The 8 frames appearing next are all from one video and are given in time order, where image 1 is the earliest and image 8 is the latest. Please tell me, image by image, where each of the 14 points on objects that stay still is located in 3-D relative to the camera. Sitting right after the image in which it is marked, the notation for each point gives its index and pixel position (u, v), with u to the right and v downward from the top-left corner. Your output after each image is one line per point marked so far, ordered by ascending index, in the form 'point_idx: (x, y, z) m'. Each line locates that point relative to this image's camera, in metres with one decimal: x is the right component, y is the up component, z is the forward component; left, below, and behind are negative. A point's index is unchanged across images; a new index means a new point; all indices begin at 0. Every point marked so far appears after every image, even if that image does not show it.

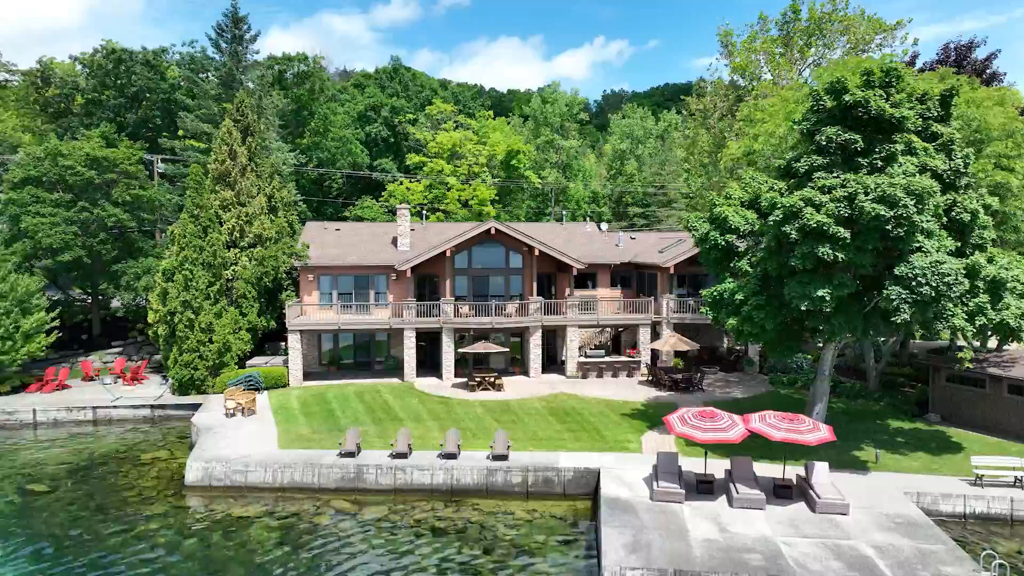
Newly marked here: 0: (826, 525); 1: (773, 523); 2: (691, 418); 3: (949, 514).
0: (+9.0, -6.8, +17.7) m
1: (+7.6, -6.8, +17.9) m
2: (+5.7, -4.2, +19.5) m
3: (+14.1, -7.3, +19.8) m
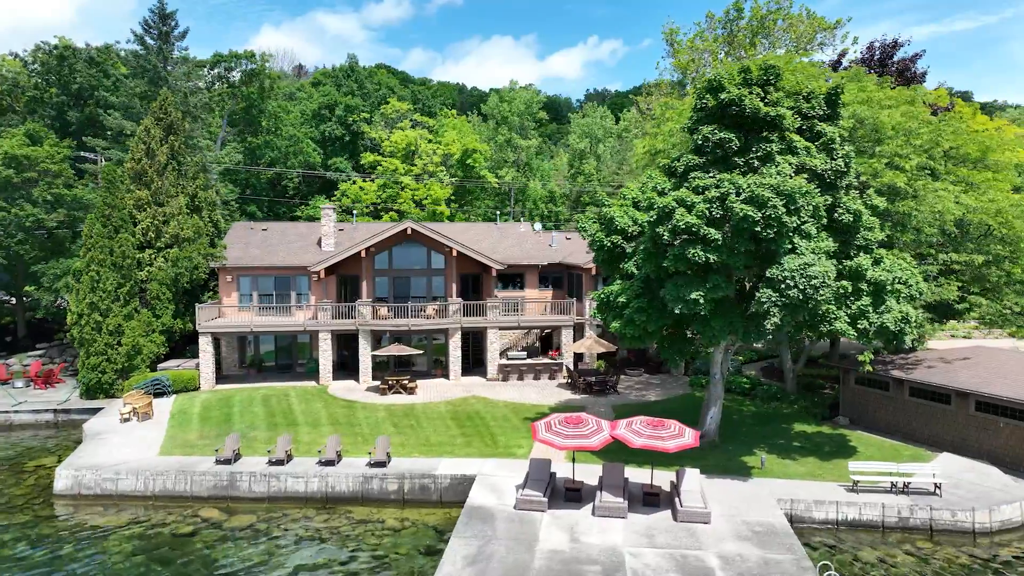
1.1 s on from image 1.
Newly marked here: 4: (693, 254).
0: (+4.7, -6.9, +17.3) m
1: (+3.3, -6.9, +17.4) m
2: (+1.4, -4.3, +19.1) m
3: (+9.8, -7.4, +19.5) m
4: (+5.7, +1.1, +19.4) m
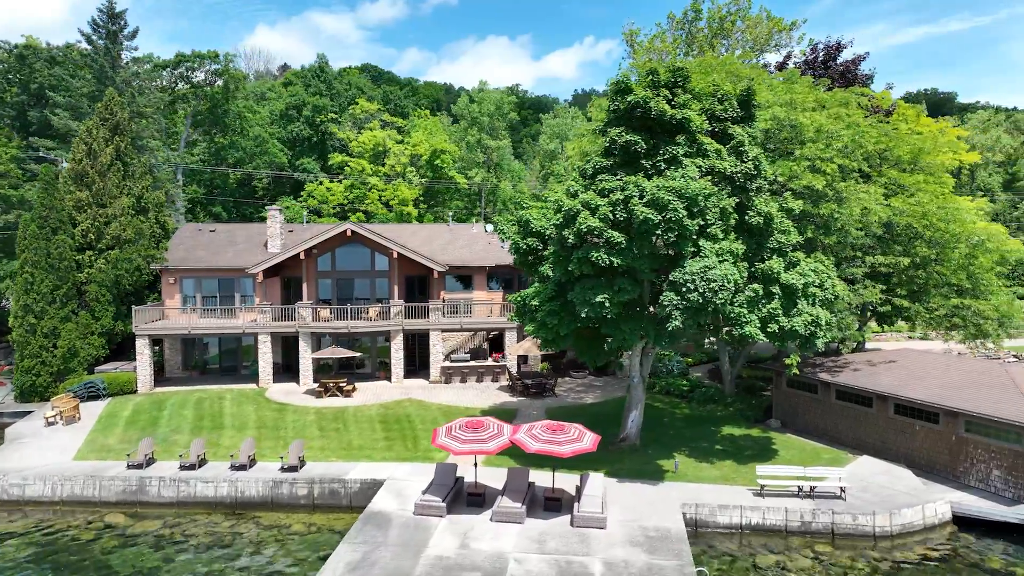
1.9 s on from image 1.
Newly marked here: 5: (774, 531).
0: (+1.7, -7.0, +17.2) m
1: (+0.2, -7.0, +17.3) m
2: (-1.7, -4.4, +18.9) m
3: (+6.7, -7.5, +19.4) m
4: (+2.6, +1.0, +19.3) m
5: (+8.2, -7.6, +19.2) m
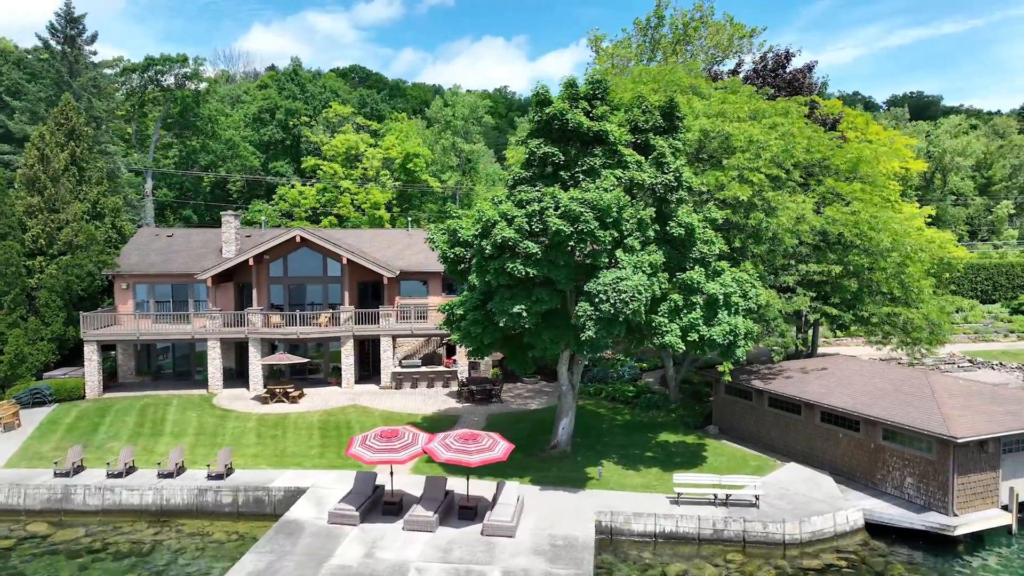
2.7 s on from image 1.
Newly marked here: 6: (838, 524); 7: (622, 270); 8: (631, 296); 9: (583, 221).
0: (-1.0, -7.4, +17.4) m
1: (-2.4, -7.3, +17.5) m
2: (-4.3, -4.7, +19.1) m
3: (+4.0, -7.8, +19.6) m
4: (0.0, +0.7, +19.5) m
5: (+5.5, -7.9, +19.5) m
6: (+10.4, -7.5, +19.7) m
7: (+3.5, +0.6, +19.5) m
8: (+3.7, -0.2, +18.9) m
9: (+2.2, +2.1, +19.1) m
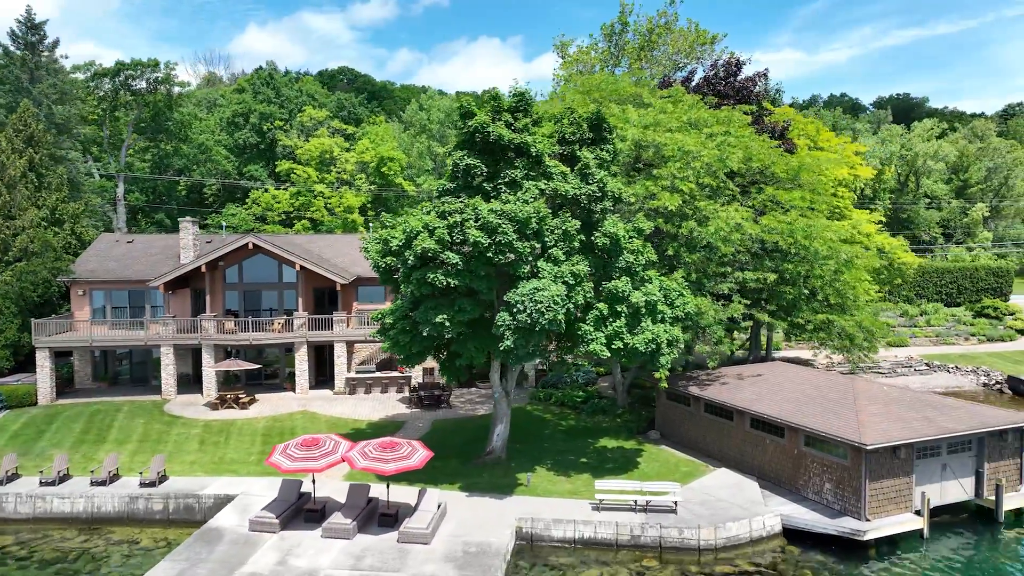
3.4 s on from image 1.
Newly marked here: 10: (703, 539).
0: (-3.5, -7.7, +17.7) m
1: (-4.9, -7.7, +17.8) m
2: (-6.9, -5.0, +19.4) m
3: (+1.5, -8.1, +19.9) m
4: (-2.6, +0.3, +19.8) m
5: (+3.0, -8.2, +19.8) m
6: (+7.9, -7.8, +20.0) m
7: (+0.9, +0.2, +19.8) m
8: (+1.1, -0.6, +19.2) m
9: (-0.4, +1.8, +19.4) m
10: (+6.0, -7.9, +19.5) m
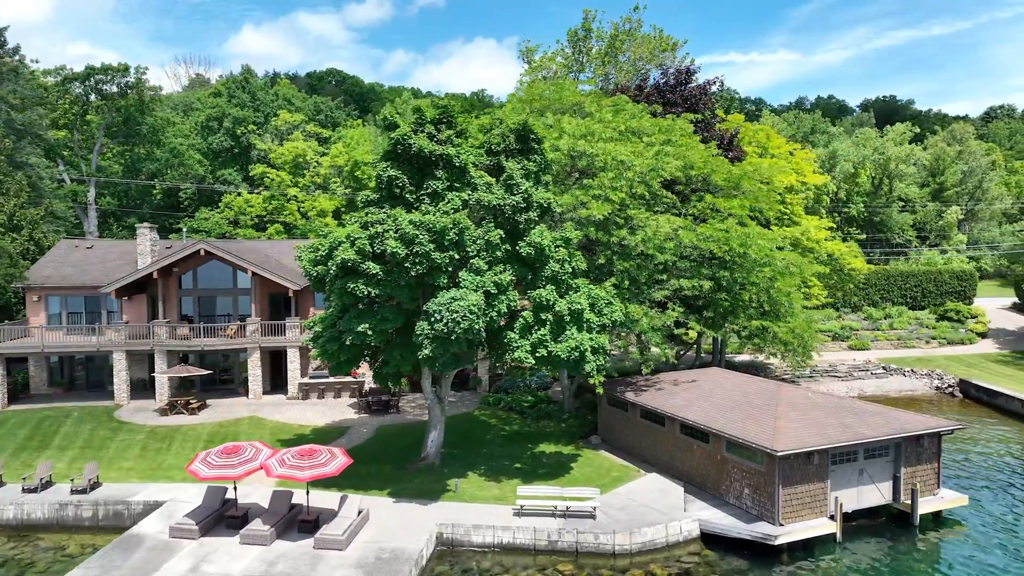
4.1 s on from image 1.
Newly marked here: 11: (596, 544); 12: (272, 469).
0: (-6.1, -8.0, +18.0) m
1: (-7.5, -8.0, +18.1) m
2: (-9.5, -5.3, +19.7) m
3: (-1.1, -8.4, +20.3) m
4: (-5.2, 0.0, +20.1) m
5: (+0.4, -8.5, +20.1) m
6: (+5.2, -8.1, +20.4) m
7: (-1.7, -0.1, +20.1) m
8: (-1.5, -0.9, +19.6) m
9: (-3.0, +1.4, +19.8) m
10: (+3.4, -8.2, +19.9) m
11: (+2.7, -8.3, +19.9) m
12: (-7.3, -5.6, +19.0) m
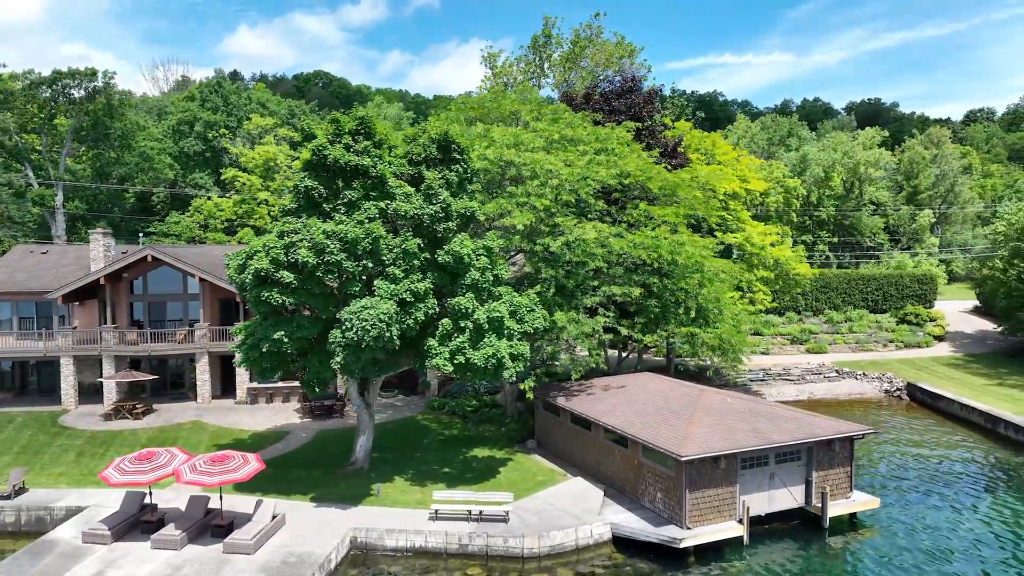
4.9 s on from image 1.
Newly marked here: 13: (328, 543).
0: (-9.0, -8.3, +18.3) m
1: (-10.5, -8.3, +18.4) m
2: (-12.4, -5.6, +20.0) m
3: (-4.1, -8.7, +20.6) m
4: (-8.1, -0.3, +20.5) m
5: (-2.6, -8.8, +20.5) m
6: (+2.3, -8.4, +20.8) m
7: (-4.7, -0.4, +20.5) m
8: (-4.5, -1.2, +19.9) m
9: (-5.9, +1.2, +20.1) m
10: (+0.5, -8.5, +20.2) m
11: (-0.2, -8.5, +20.3) m
12: (-10.3, -5.8, +19.4) m
13: (-5.9, -8.1, +19.7) m
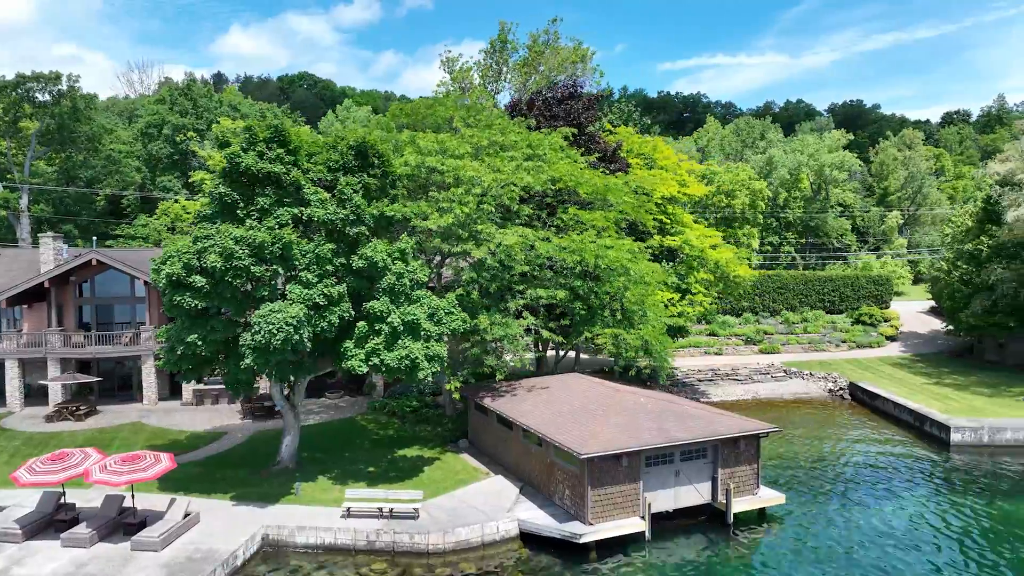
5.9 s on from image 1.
0: (-12.2, -8.4, +18.8) m
1: (-13.6, -8.4, +18.9) m
2: (-15.6, -5.8, +20.5) m
3: (-7.3, -8.8, +21.2) m
4: (-11.4, -0.4, +21.0) m
5: (-5.8, -8.9, +21.1) m
6: (-0.9, -8.5, +21.4) m
7: (-7.9, -0.5, +21.1) m
8: (-7.7, -1.3, +20.5) m
9: (-9.1, +1.0, +20.7) m
10: (-2.7, -8.6, +20.8) m
11: (-3.4, -8.7, +20.9) m
12: (-13.5, -6.0, +19.9) m
13: (-9.1, -8.3, +20.3) m
